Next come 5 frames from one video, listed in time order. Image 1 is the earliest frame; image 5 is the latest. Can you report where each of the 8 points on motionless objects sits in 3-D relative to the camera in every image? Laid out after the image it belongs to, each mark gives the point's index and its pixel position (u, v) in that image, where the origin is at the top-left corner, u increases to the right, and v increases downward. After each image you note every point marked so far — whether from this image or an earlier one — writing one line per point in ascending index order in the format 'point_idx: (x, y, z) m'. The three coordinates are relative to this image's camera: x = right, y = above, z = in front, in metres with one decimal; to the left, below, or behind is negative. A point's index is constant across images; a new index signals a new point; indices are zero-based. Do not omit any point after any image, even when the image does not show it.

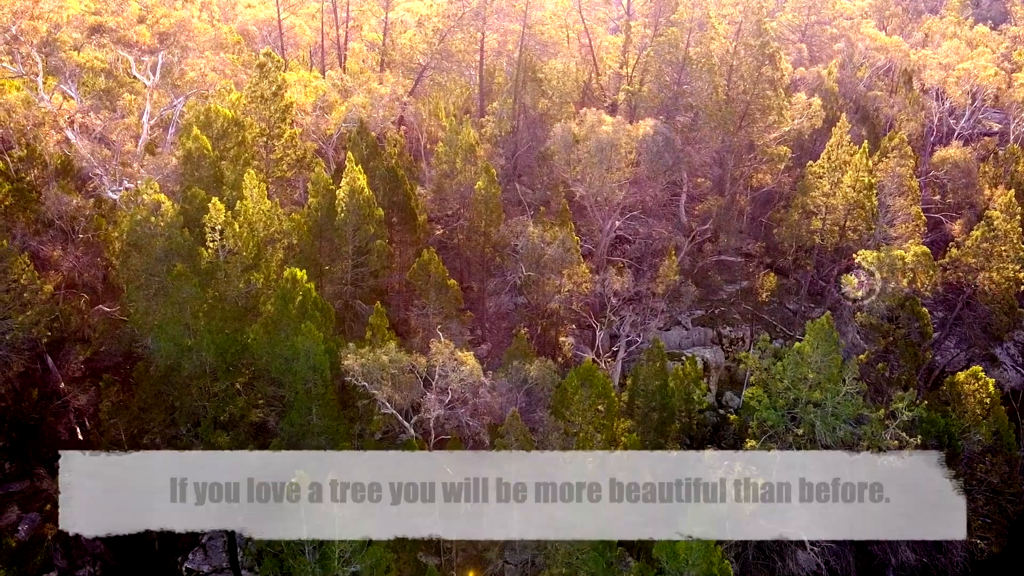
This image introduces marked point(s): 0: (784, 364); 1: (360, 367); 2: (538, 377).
0: (+7.2, -1.8, +19.0) m
1: (-3.8, -1.8, +17.4) m
2: (+0.6, -2.4, +18.7) m
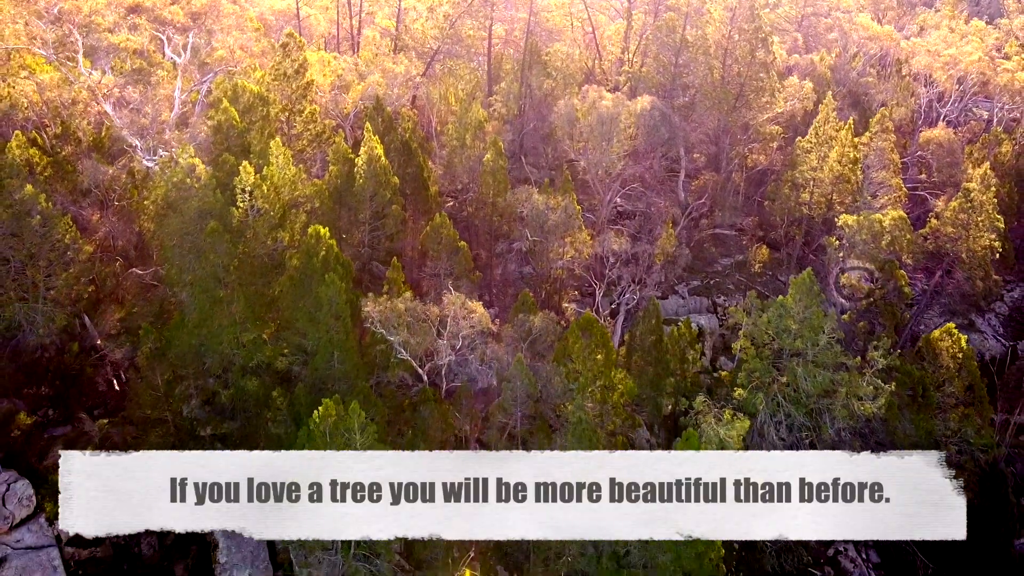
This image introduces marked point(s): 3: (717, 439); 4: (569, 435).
0: (+7.4, -0.7, +20.6) m
1: (-3.6, -0.6, +19.0) m
2: (+0.8, -1.2, +20.3) m
3: (+5.6, -4.1, +19.2) m
4: (+1.5, -3.9, +18.8) m
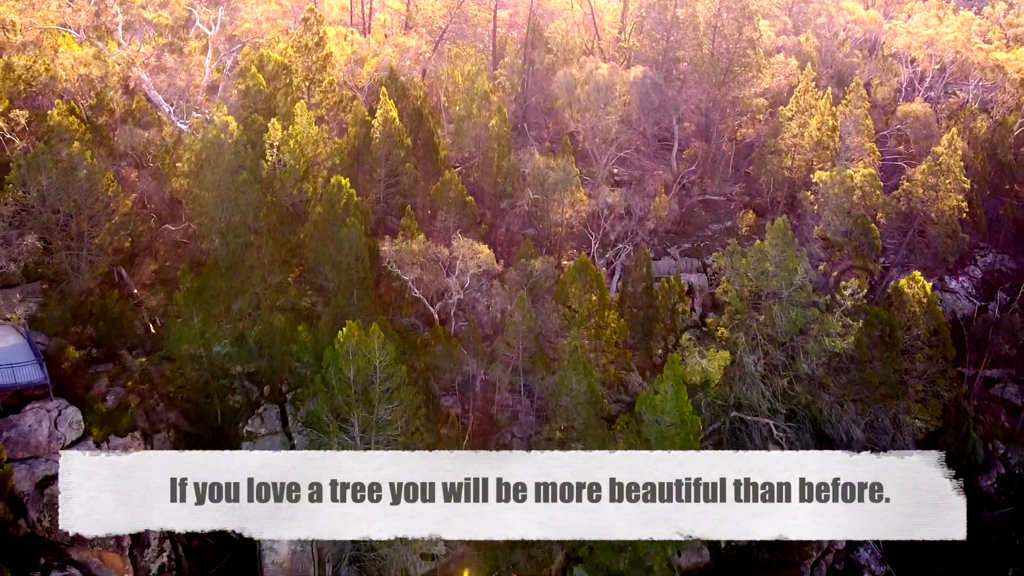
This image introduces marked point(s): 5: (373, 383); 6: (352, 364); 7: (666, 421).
0: (+7.6, +1.0, +22.6) m
1: (-3.5, +1.1, +21.0) m
2: (+0.9, +0.5, +22.3) m
3: (+5.7, -2.4, +21.2) m
4: (+1.6, -2.2, +20.8) m
5: (-3.9, -2.5, +19.6) m
6: (-4.4, -2.0, +19.4) m
7: (+4.4, -3.8, +20.2) m
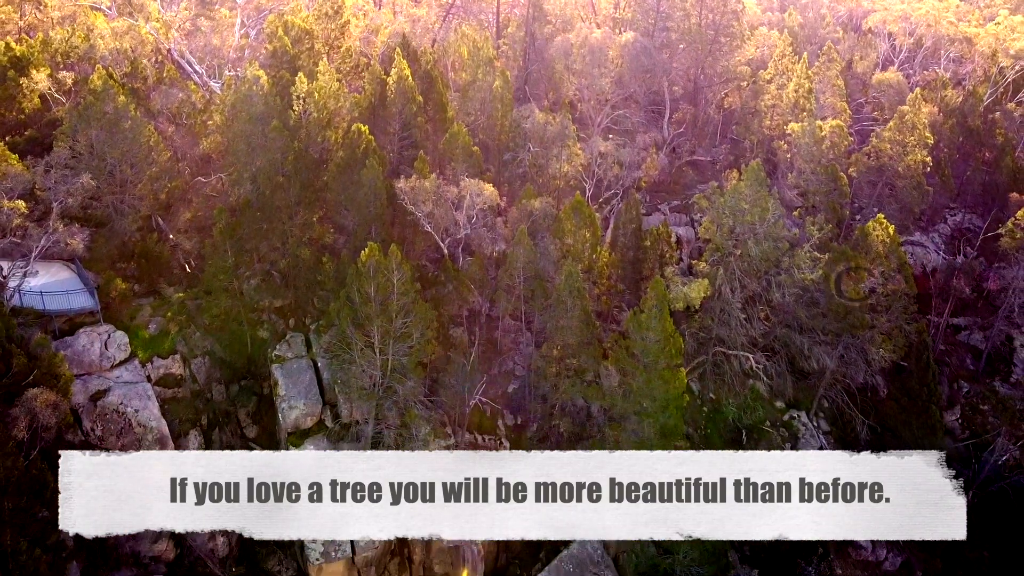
0: (+7.7, +3.1, +25.0) m
1: (-3.4, +3.3, +23.5) m
2: (+1.0, +2.7, +24.8) m
3: (+5.8, -0.3, +23.7) m
4: (+1.7, 0.0, +23.3) m
5: (-3.8, -0.3, +22.0) m
6: (-4.3, +0.2, +21.8) m
7: (+4.5, -1.6, +22.7) m
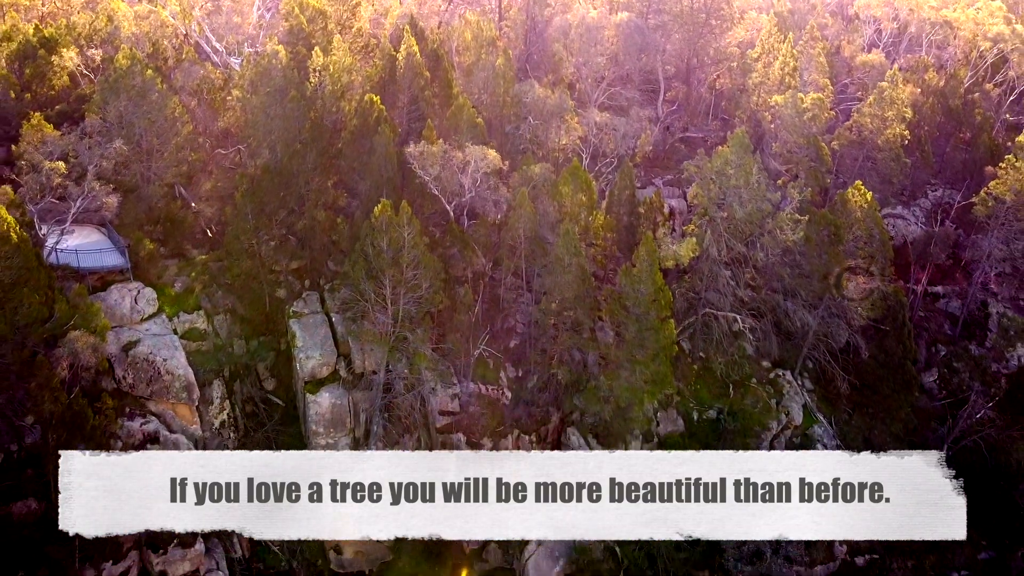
0: (+7.7, +4.6, +26.8) m
1: (-3.3, +4.8, +25.2) m
2: (+1.1, +4.2, +26.5) m
3: (+5.9, +1.2, +25.5) m
4: (+1.8, +1.5, +25.1) m
5: (-3.7, +1.2, +23.8) m
6: (-4.3, +1.7, +23.6) m
7: (+4.5, -0.1, +24.4) m
